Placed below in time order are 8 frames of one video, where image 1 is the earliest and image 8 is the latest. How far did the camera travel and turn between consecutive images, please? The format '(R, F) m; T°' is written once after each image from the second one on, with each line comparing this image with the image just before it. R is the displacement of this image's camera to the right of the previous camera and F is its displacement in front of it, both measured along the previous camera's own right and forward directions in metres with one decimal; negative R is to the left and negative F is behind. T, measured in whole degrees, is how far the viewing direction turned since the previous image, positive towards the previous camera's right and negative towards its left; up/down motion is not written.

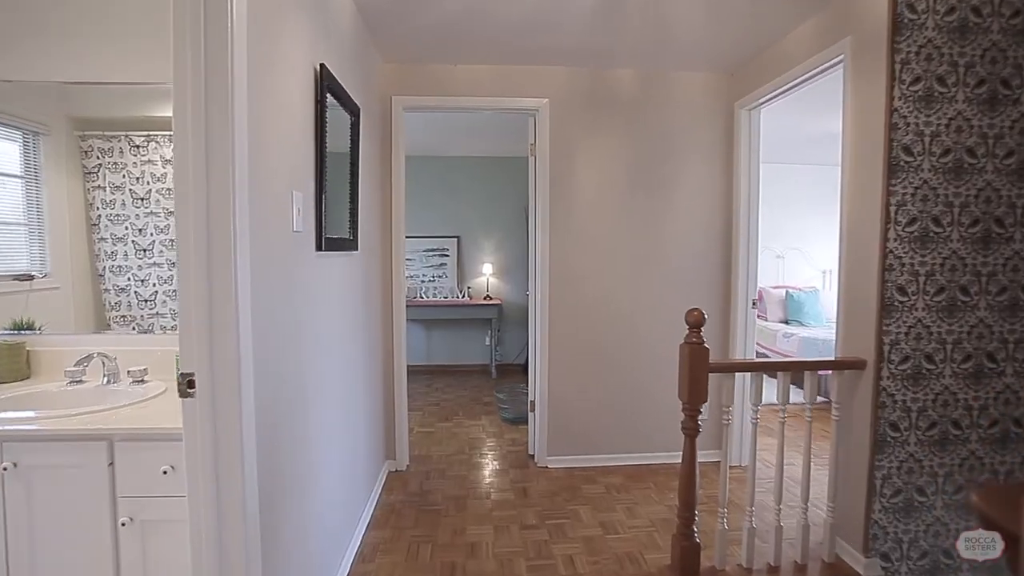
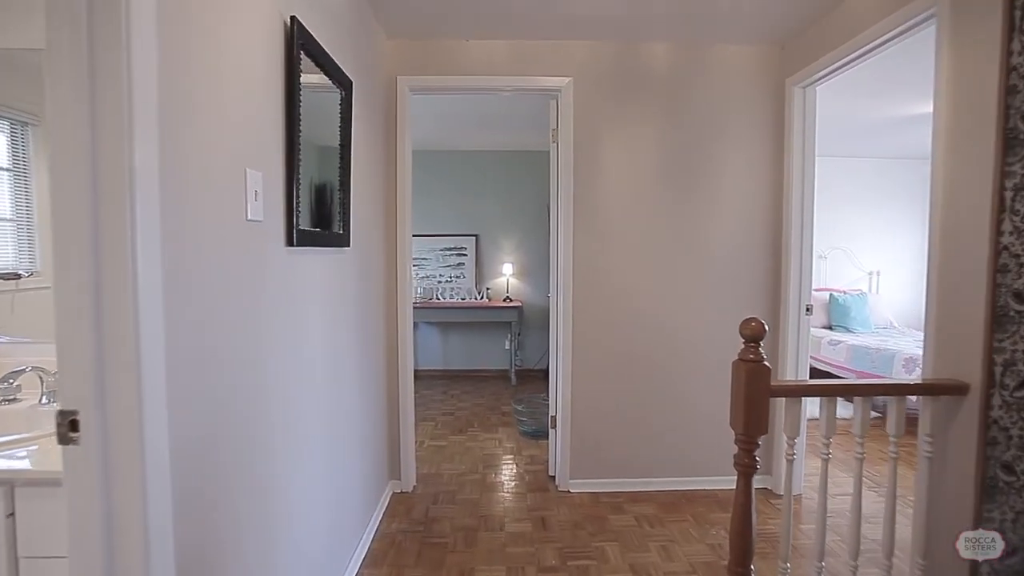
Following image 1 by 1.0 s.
(0.0, +0.3) m; -3°
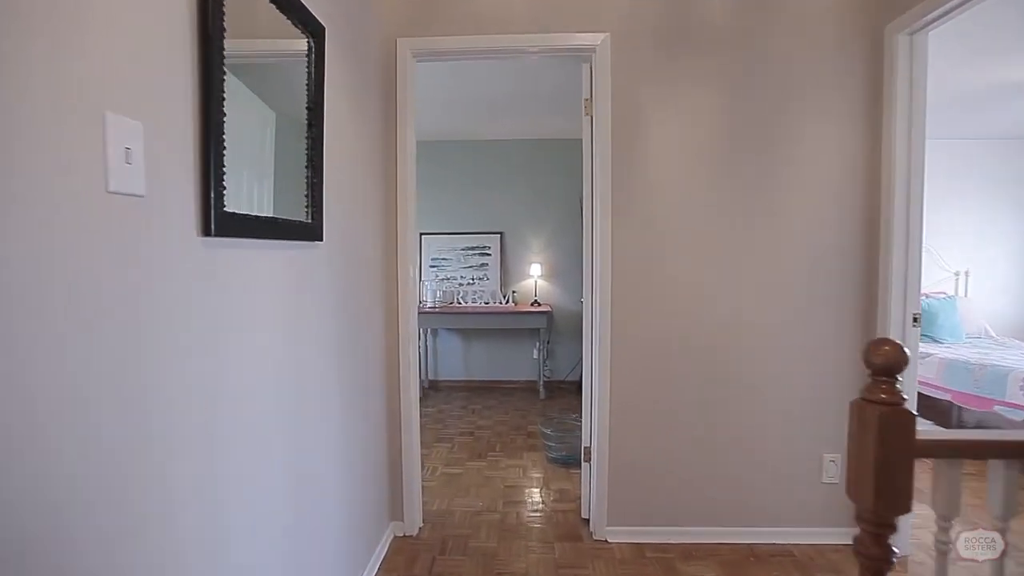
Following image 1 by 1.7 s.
(0.0, +0.4) m; -3°
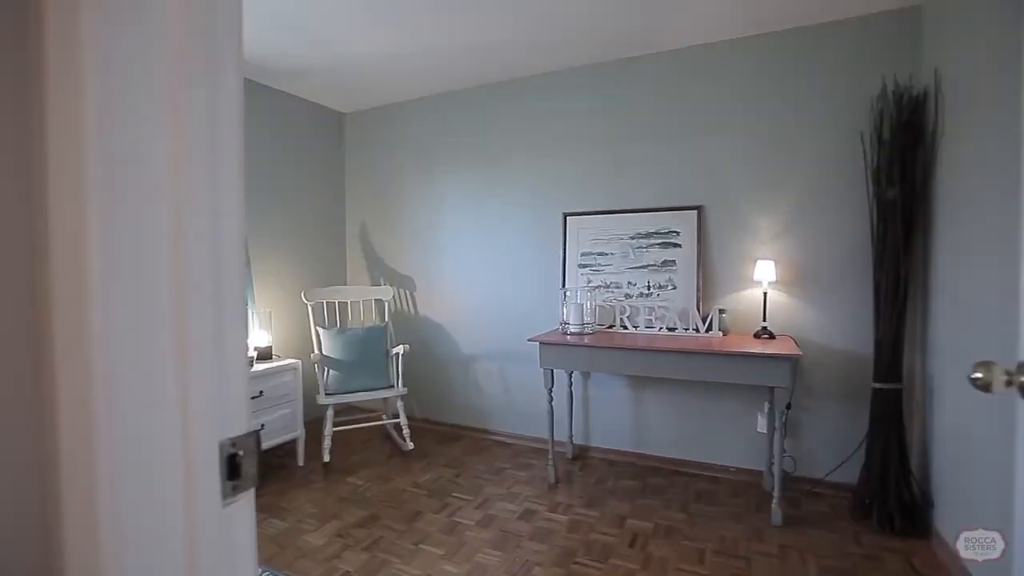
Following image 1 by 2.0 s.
(0.0, +1.7) m; -22°
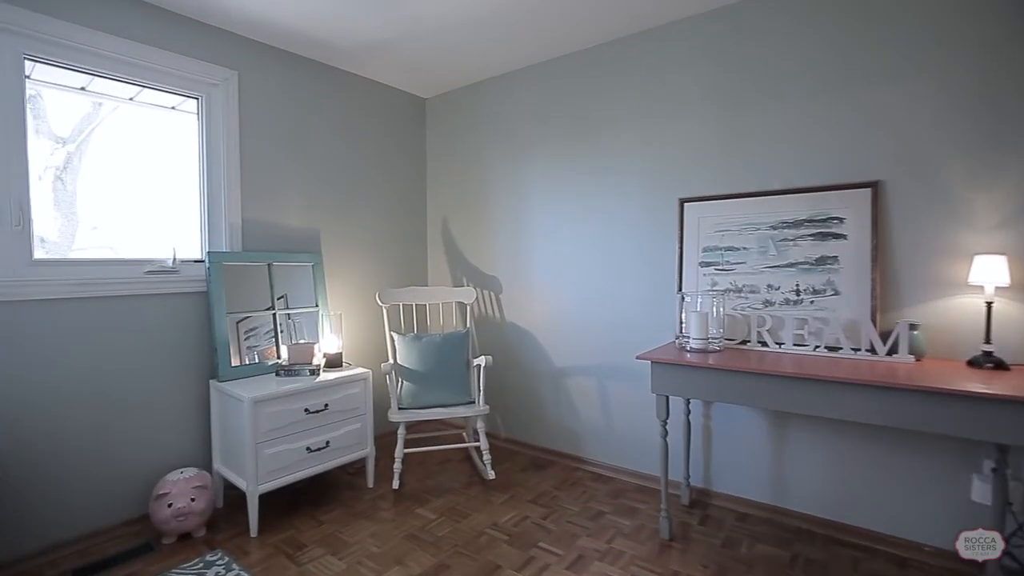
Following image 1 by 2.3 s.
(0.0, +0.5) m; -10°
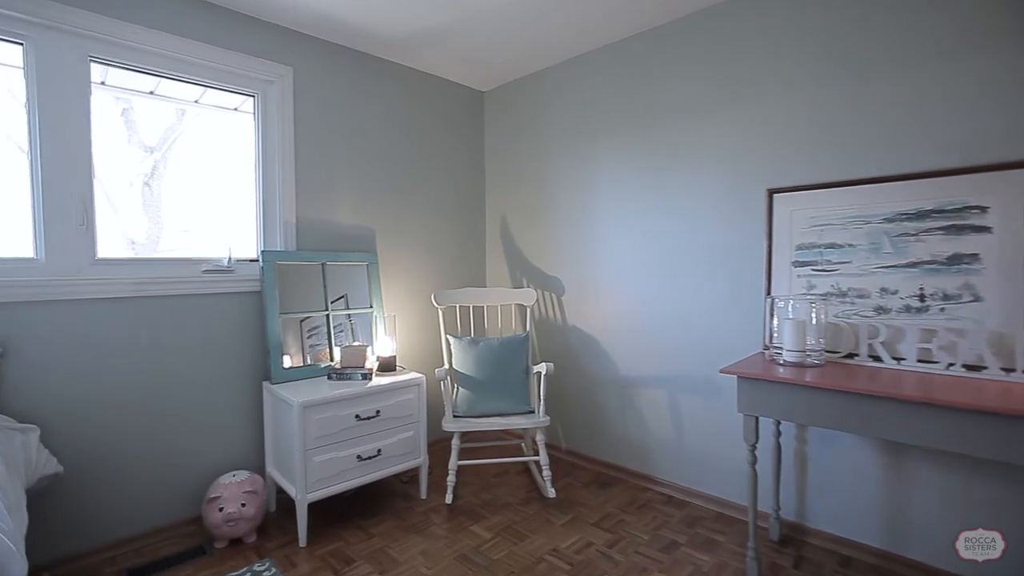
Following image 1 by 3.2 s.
(0.0, +0.2) m; -7°
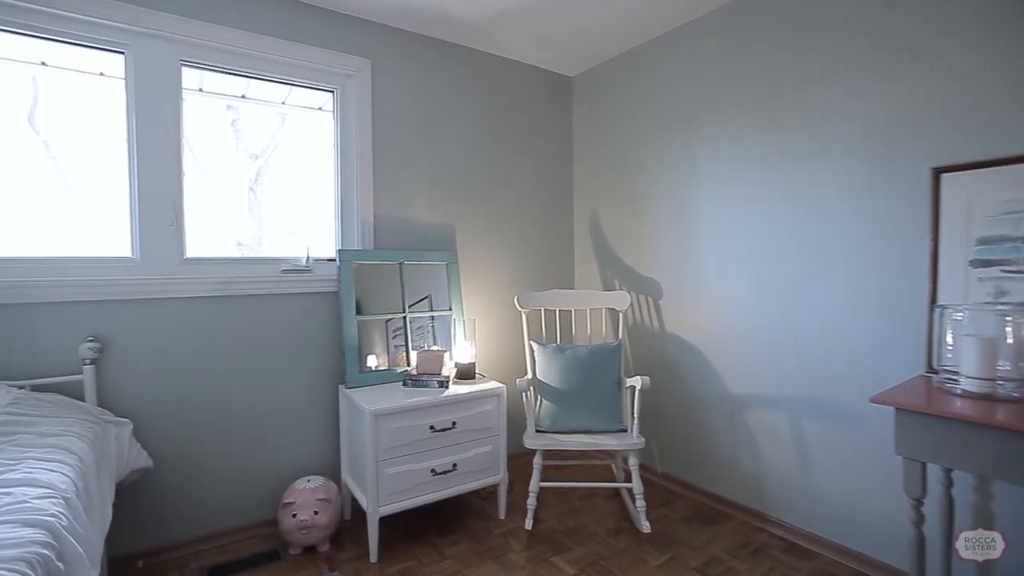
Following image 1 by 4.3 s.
(0.0, +0.2) m; -10°
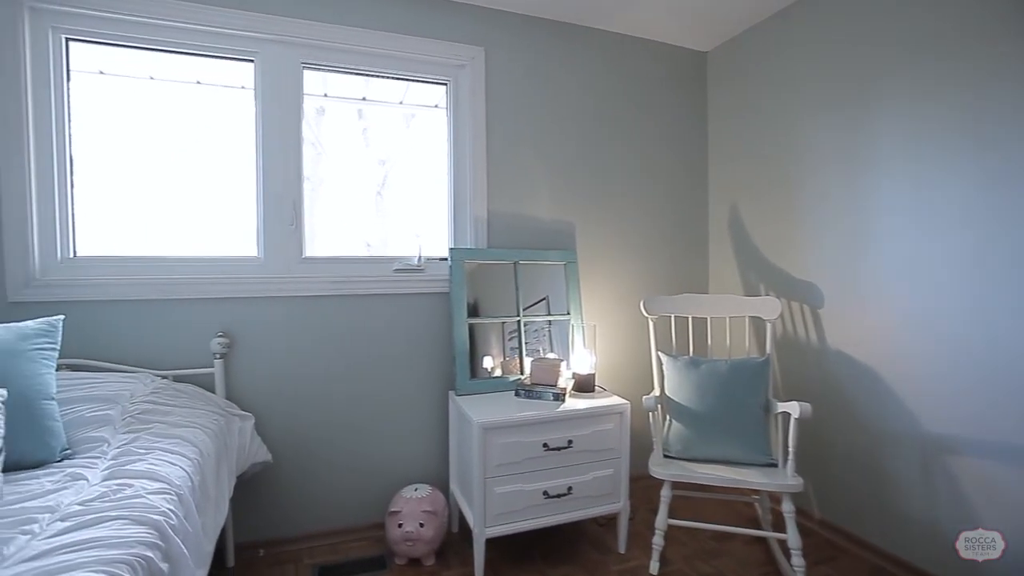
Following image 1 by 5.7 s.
(0.0, +0.2) m; -13°
